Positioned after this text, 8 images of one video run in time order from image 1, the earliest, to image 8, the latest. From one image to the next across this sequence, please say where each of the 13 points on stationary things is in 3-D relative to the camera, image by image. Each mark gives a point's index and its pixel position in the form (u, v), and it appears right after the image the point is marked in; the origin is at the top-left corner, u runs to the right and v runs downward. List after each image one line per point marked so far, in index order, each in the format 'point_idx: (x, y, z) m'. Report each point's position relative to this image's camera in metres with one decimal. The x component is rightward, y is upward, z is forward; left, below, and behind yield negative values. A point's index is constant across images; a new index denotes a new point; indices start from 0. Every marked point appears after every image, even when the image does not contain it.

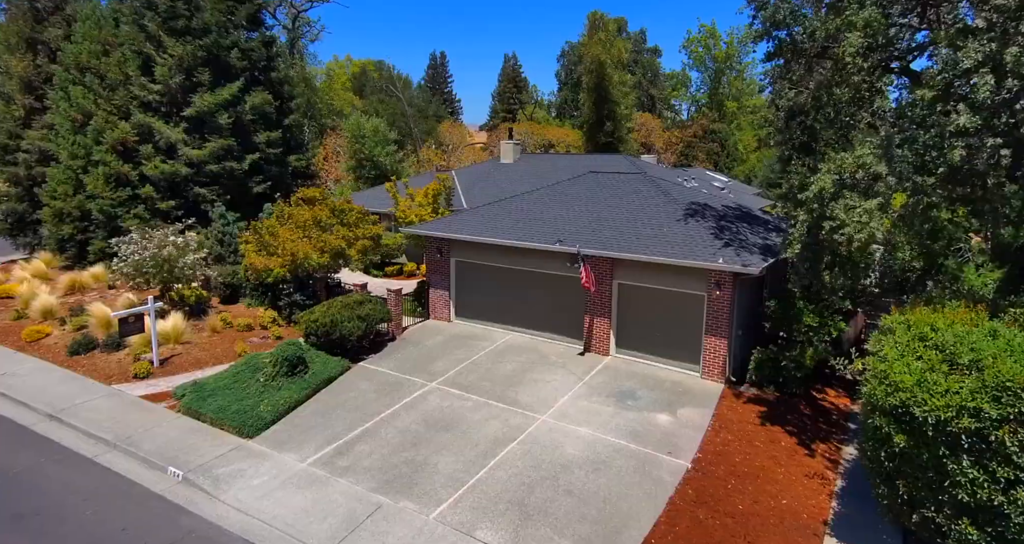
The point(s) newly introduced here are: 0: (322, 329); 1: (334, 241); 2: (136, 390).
0: (-4.8, -1.4, +14.7) m
1: (-5.3, +1.0, +17.4) m
2: (-8.9, -2.8, +13.8) m
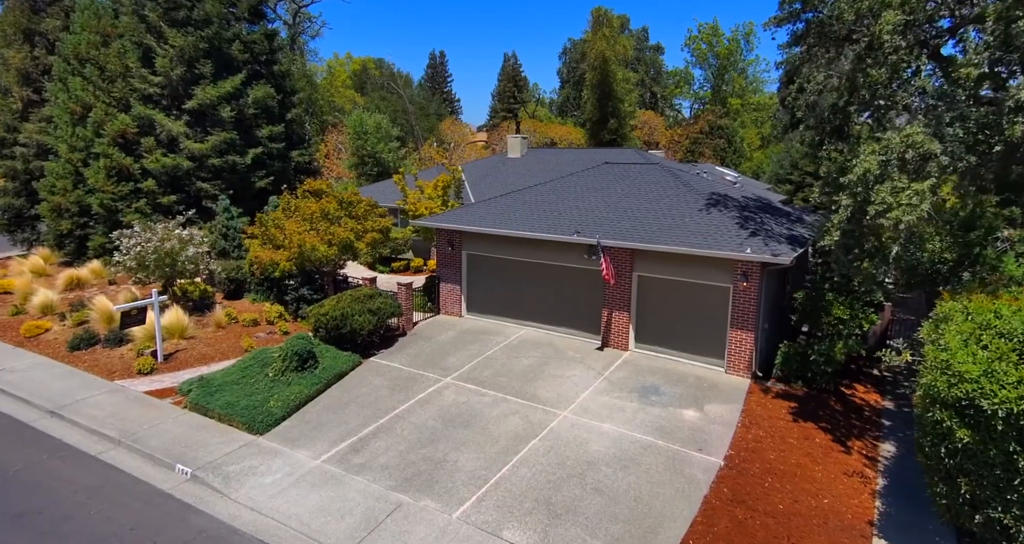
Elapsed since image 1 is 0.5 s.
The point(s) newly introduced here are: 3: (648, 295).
0: (-4.4, -1.2, +14.3) m
1: (-4.9, +1.2, +16.9) m
2: (-8.5, -2.6, +13.3) m
3: (+3.2, -0.5, +13.7) m
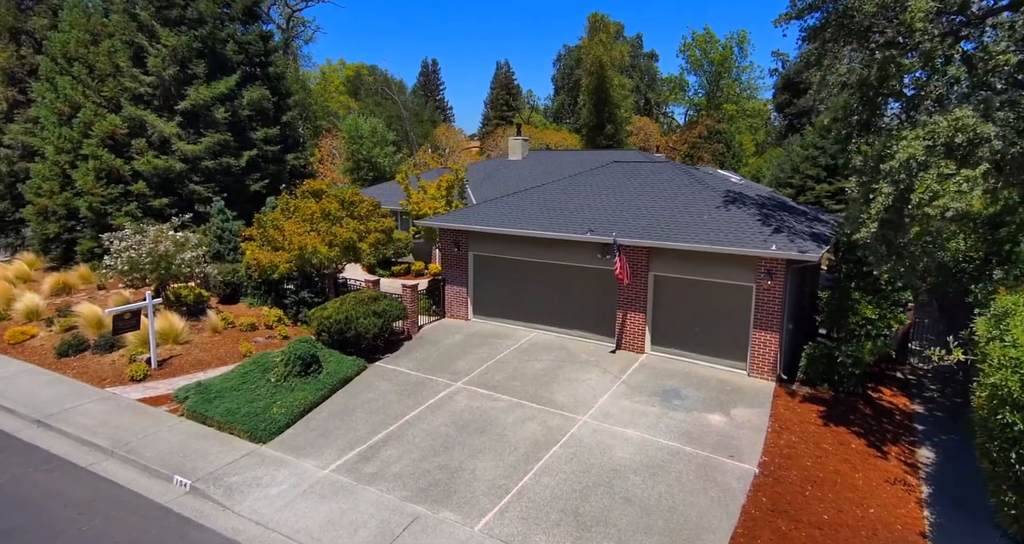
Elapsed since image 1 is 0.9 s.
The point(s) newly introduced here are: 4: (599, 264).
0: (-4.1, -1.3, +13.6) m
1: (-4.7, +1.1, +16.3) m
2: (-8.2, -2.6, +12.6) m
3: (+3.5, -0.5, +13.3) m
4: (+2.1, +0.2, +14.1) m
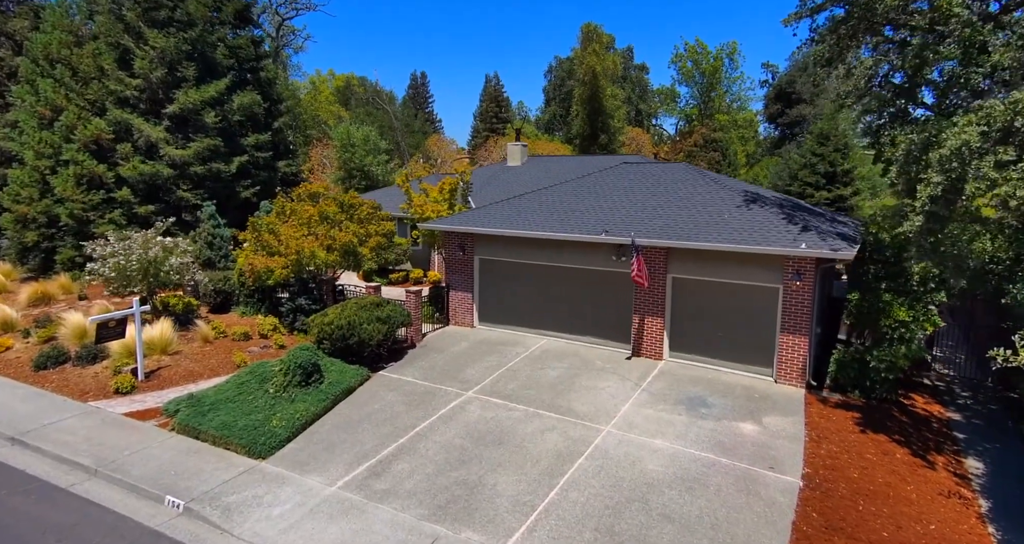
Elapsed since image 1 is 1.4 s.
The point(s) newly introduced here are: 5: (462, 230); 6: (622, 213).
0: (-3.9, -1.3, +12.9) m
1: (-4.5, +0.9, +15.6) m
2: (-7.9, -2.7, +11.7) m
3: (+3.7, -0.6, +12.7) m
4: (+2.3, +0.1, +13.5) m
5: (-1.3, +1.1, +15.2) m
6: (+2.6, +1.4, +13.8) m
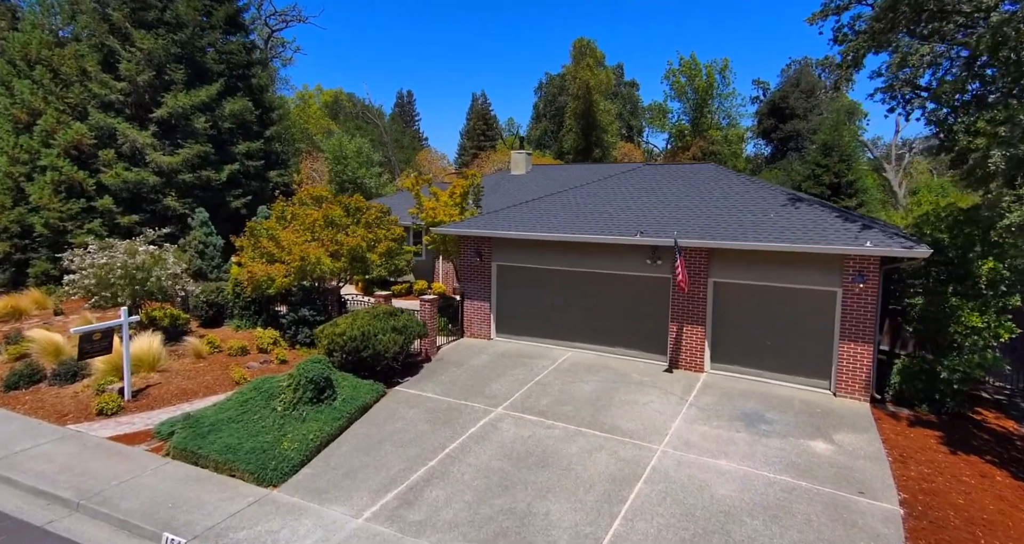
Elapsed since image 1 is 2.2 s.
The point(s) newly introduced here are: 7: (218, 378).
0: (-3.2, -1.5, +11.7) m
1: (-4.0, +0.7, +14.4) m
2: (-7.3, -2.8, +10.3) m
3: (+4.4, -0.7, +11.7) m
4: (+2.9, 0.0, +12.6) m
5: (-0.8, +0.9, +14.1) m
6: (+3.1, +1.3, +12.9) m
7: (-6.4, -2.3, +12.6) m
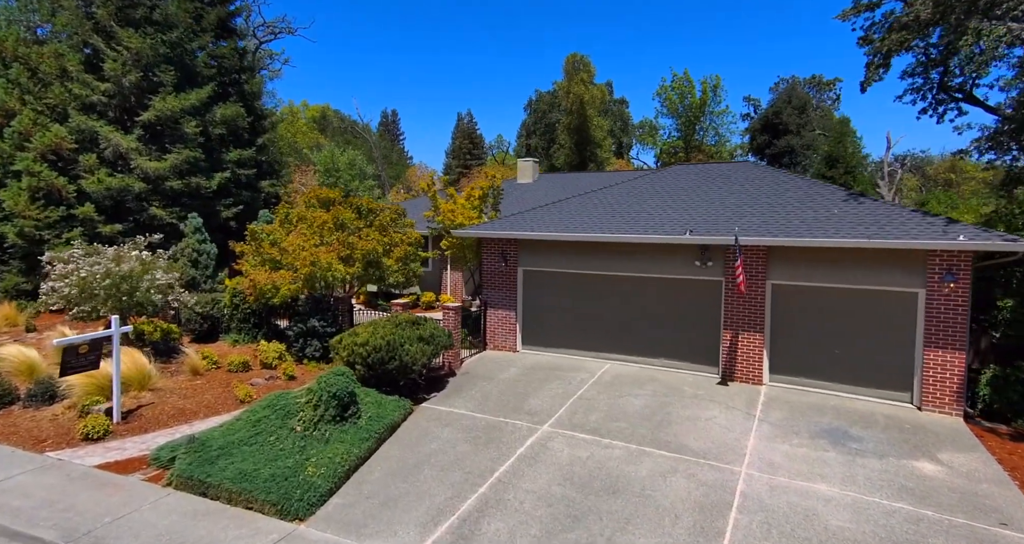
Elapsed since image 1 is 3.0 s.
0: (-2.5, -1.5, +10.4) m
1: (-3.3, +0.6, +13.2) m
2: (-6.4, -2.8, +8.8) m
3: (+5.1, -0.7, +10.7) m
4: (+3.6, -0.1, +11.6) m
5: (-0.1, +0.8, +13.0) m
6: (+3.9, +1.2, +11.9) m
7: (-5.7, -2.4, +11.2) m
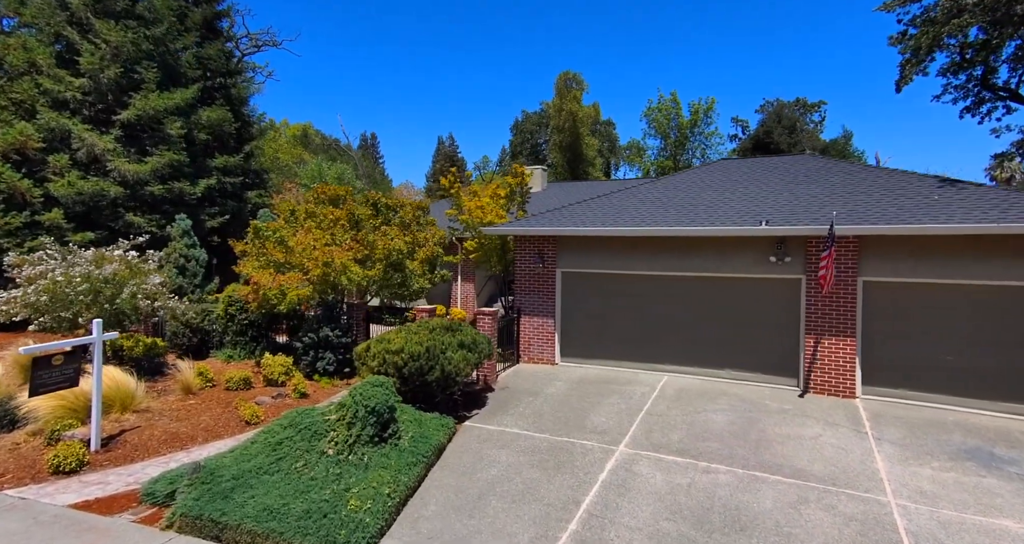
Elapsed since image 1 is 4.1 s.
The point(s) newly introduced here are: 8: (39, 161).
0: (-1.5, -1.4, +8.7) m
1: (-2.5, +0.5, +11.6) m
2: (-5.4, -2.6, +7.0) m
3: (+6.0, -0.6, +9.5) m
4: (+4.5, 0.0, +10.3) m
5: (+0.7, +0.8, +11.6) m
6: (+4.7, +1.2, +10.7) m
7: (-4.8, -2.3, +9.4) m
8: (-15.5, +3.6, +19.1) m
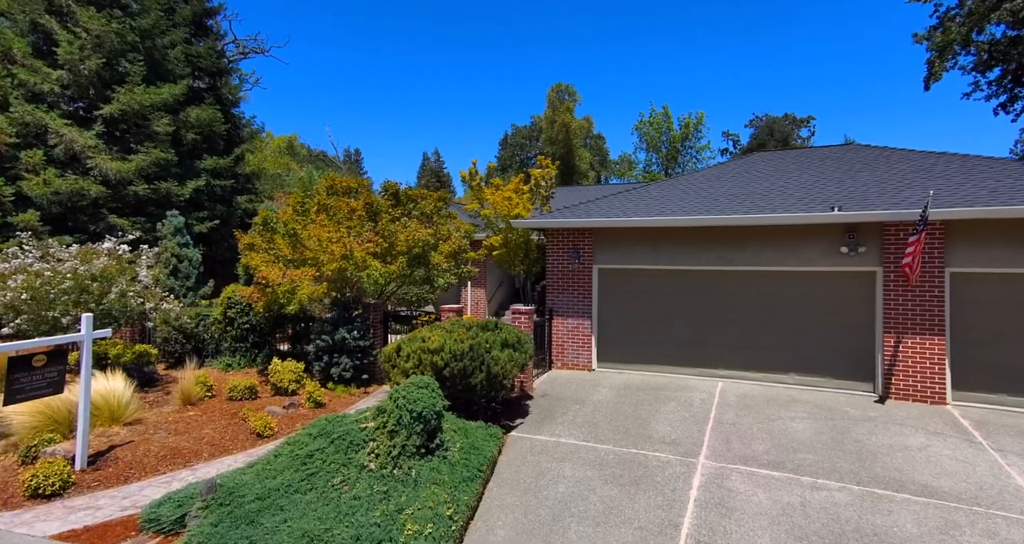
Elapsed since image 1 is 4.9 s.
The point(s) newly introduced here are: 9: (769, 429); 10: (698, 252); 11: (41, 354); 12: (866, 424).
0: (-0.8, -1.2, +7.6) m
1: (-1.8, +0.6, +10.5) m
2: (-4.6, -2.4, +5.6) m
3: (+6.8, -0.4, +8.6) m
4: (+5.2, +0.1, +9.4) m
5: (+1.4, +0.9, +10.6) m
6: (+5.4, +1.3, +9.8) m
7: (-4.0, -2.2, +8.1) m
8: (-15.1, +3.5, +17.7) m
9: (+3.5, -2.1, +8.1) m
10: (+3.3, +0.4, +10.3) m
11: (-5.6, -0.9, +6.8) m
12: (+4.8, -2.0, +8.0) m
